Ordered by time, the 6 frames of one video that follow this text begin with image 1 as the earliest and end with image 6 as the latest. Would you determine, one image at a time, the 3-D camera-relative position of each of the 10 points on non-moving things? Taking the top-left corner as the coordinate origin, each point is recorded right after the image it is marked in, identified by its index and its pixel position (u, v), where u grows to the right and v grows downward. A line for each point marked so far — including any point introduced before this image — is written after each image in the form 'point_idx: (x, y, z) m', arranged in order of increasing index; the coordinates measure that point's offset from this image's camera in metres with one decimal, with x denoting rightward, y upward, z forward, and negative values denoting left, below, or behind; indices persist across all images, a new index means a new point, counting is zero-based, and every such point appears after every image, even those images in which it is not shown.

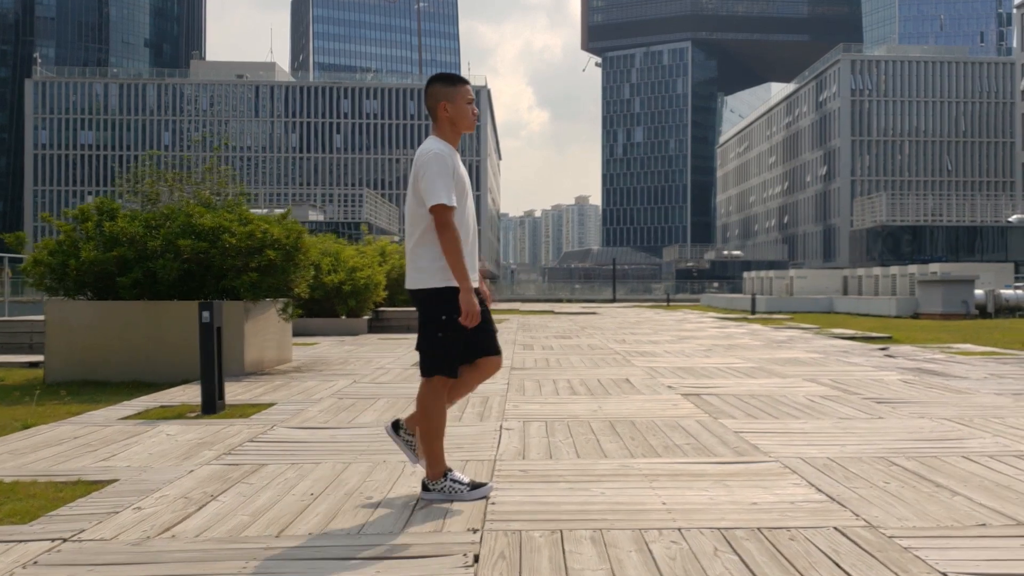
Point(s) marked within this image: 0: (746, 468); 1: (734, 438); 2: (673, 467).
0: (+1.2, -0.9, +4.9) m
1: (+1.4, -0.9, +5.9) m
2: (+0.8, -0.9, +5.0) m
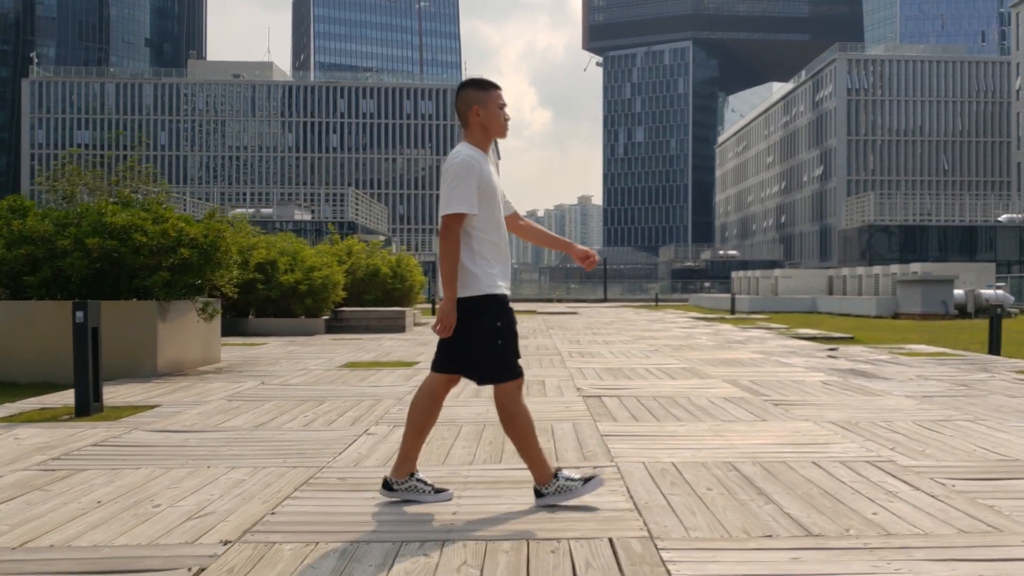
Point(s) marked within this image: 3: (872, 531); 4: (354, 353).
0: (+0.3, -0.9, +4.8) m
1: (+0.5, -0.9, +5.7) m
2: (-0.1, -0.9, +4.8) m
3: (+1.4, -0.9, +3.7) m
4: (-2.3, -1.0, +14.0) m
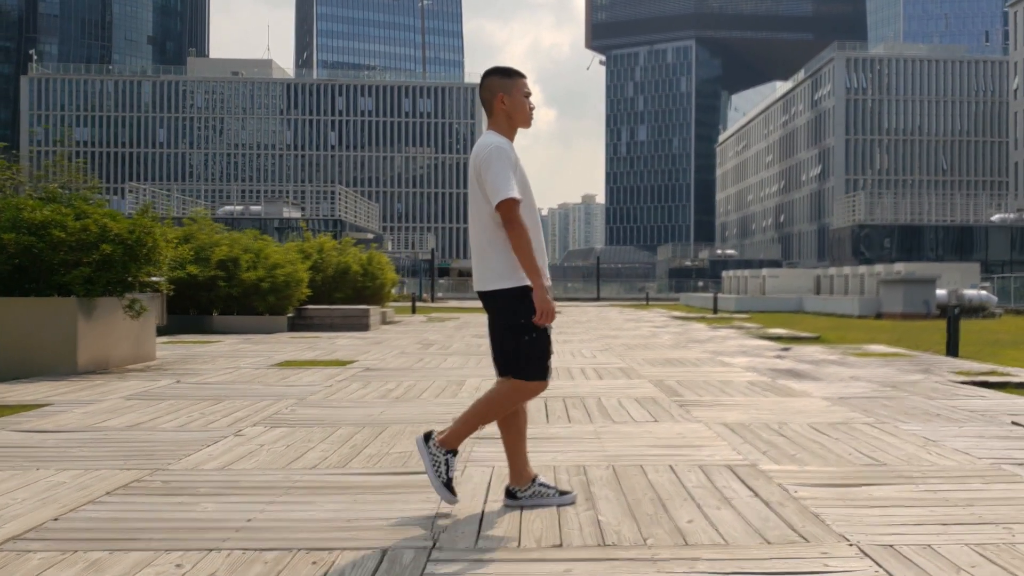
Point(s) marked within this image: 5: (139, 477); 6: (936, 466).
0: (-0.5, -0.9, +4.6) m
1: (-0.3, -0.9, +5.6) m
2: (-0.8, -0.9, +4.6) m
3: (+0.6, -0.9, +3.5) m
4: (-3.1, -0.9, +13.8) m
5: (-1.8, -0.9, +4.6) m
6: (+2.2, -0.9, +5.0) m
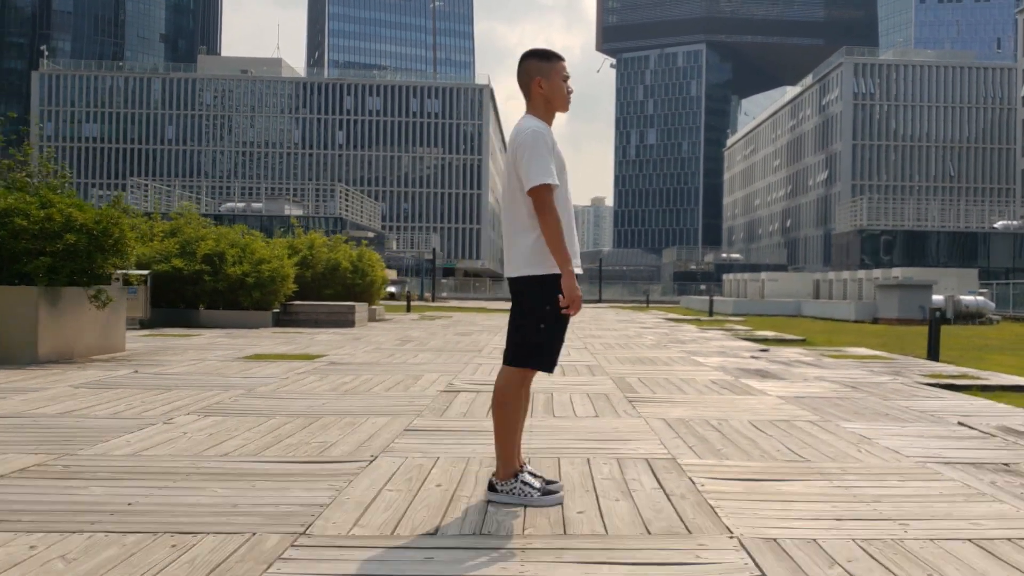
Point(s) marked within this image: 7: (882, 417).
0: (-0.9, -0.9, +4.5) m
1: (-0.7, -0.9, +5.5) m
2: (-1.3, -0.9, +4.5) m
3: (+0.1, -0.9, +3.4) m
4: (-3.5, -0.8, +13.8) m
5: (-2.2, -0.8, +4.5) m
6: (+1.8, -0.9, +4.9) m
7: (+2.6, -0.9, +6.7) m
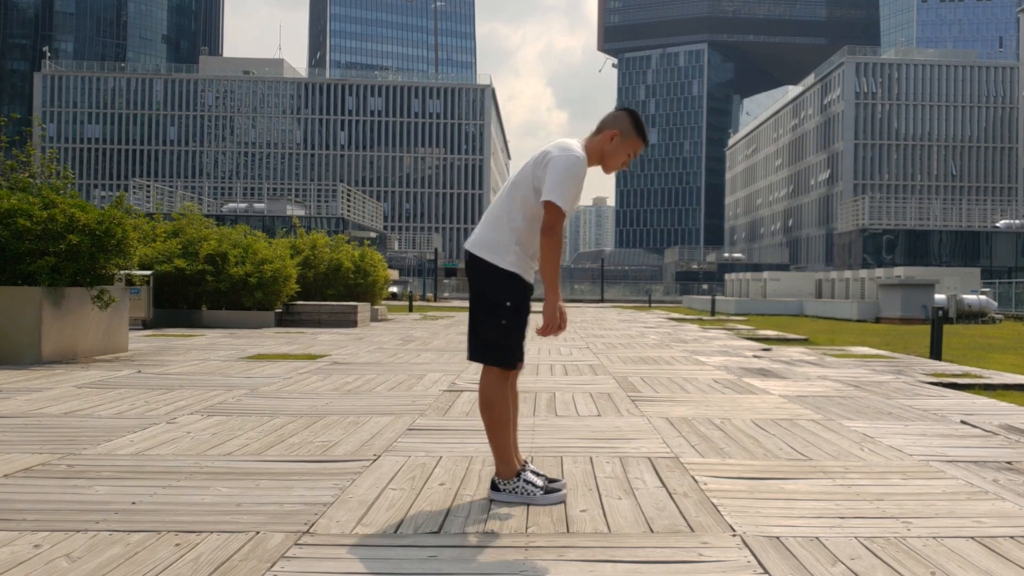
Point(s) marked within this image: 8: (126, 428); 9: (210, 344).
0: (-0.9, -0.8, +4.5) m
1: (-0.7, -0.9, +5.5) m
2: (-1.3, -0.8, +4.5) m
3: (+0.1, -0.9, +3.4) m
4: (-3.4, -0.8, +13.8) m
5: (-2.2, -0.8, +4.5) m
6: (+1.8, -0.9, +4.9) m
7: (+2.6, -0.9, +6.7) m
8: (-2.3, -0.8, +5.6) m
9: (-4.4, -0.8, +13.9) m
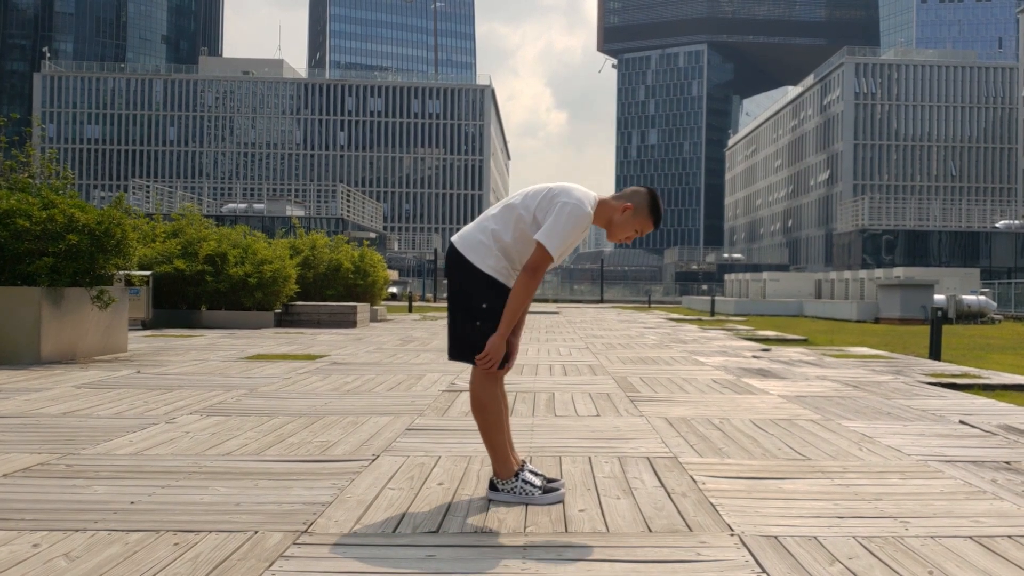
0: (-0.9, -0.8, +4.5) m
1: (-0.7, -0.9, +5.5) m
2: (-1.3, -0.8, +4.5) m
3: (+0.1, -0.9, +3.4) m
4: (-3.4, -0.8, +13.8) m
5: (-2.2, -0.8, +4.5) m
6: (+1.8, -0.9, +4.9) m
7: (+2.6, -0.9, +6.7) m
8: (-2.3, -0.8, +5.6) m
9: (-4.4, -0.8, +13.9) m
